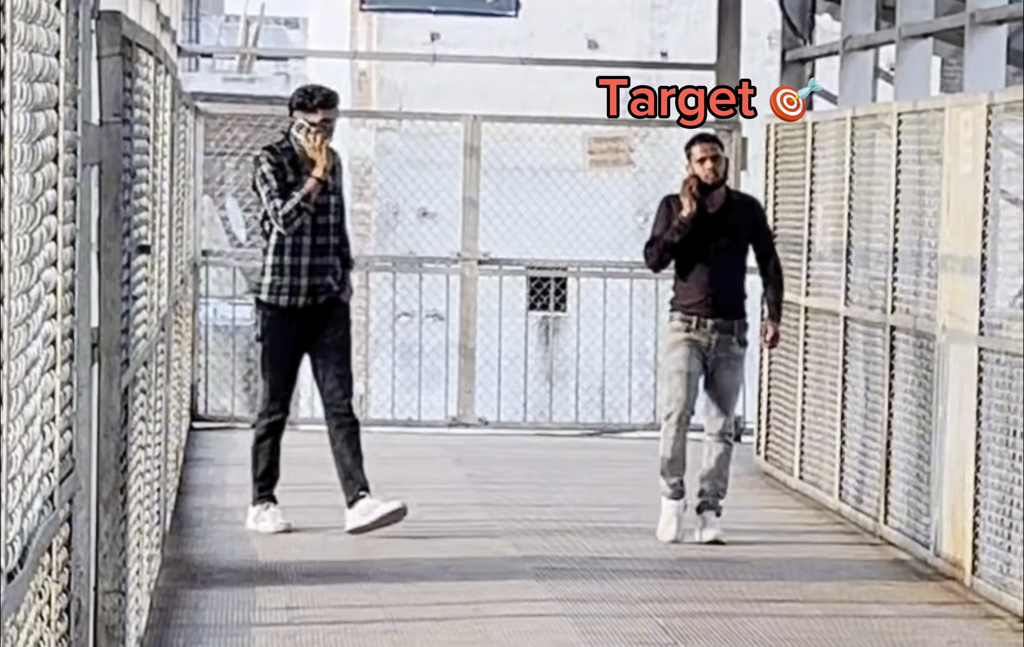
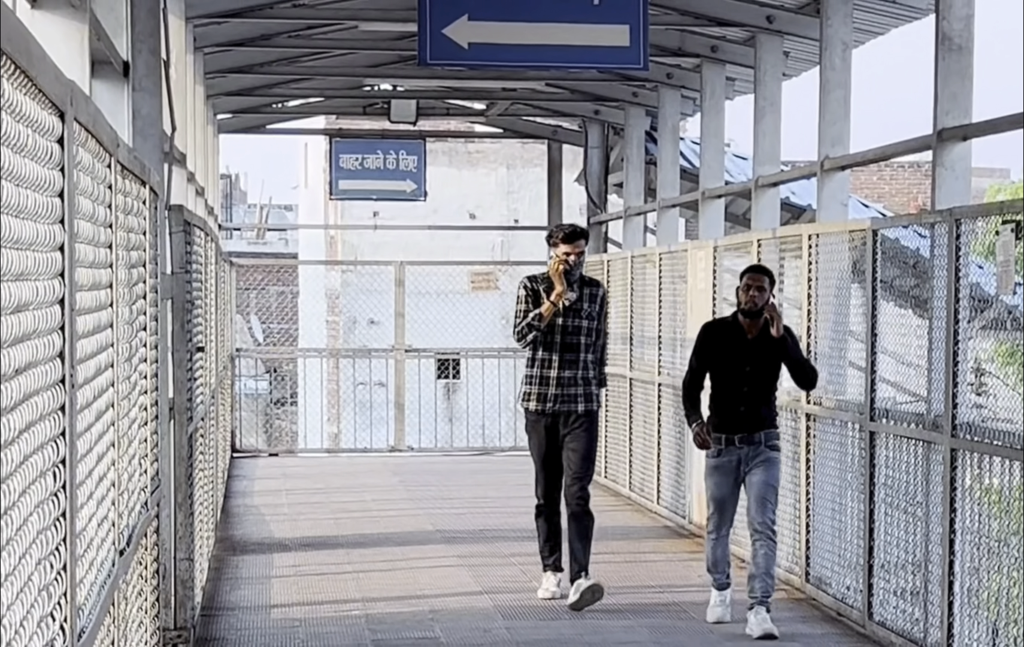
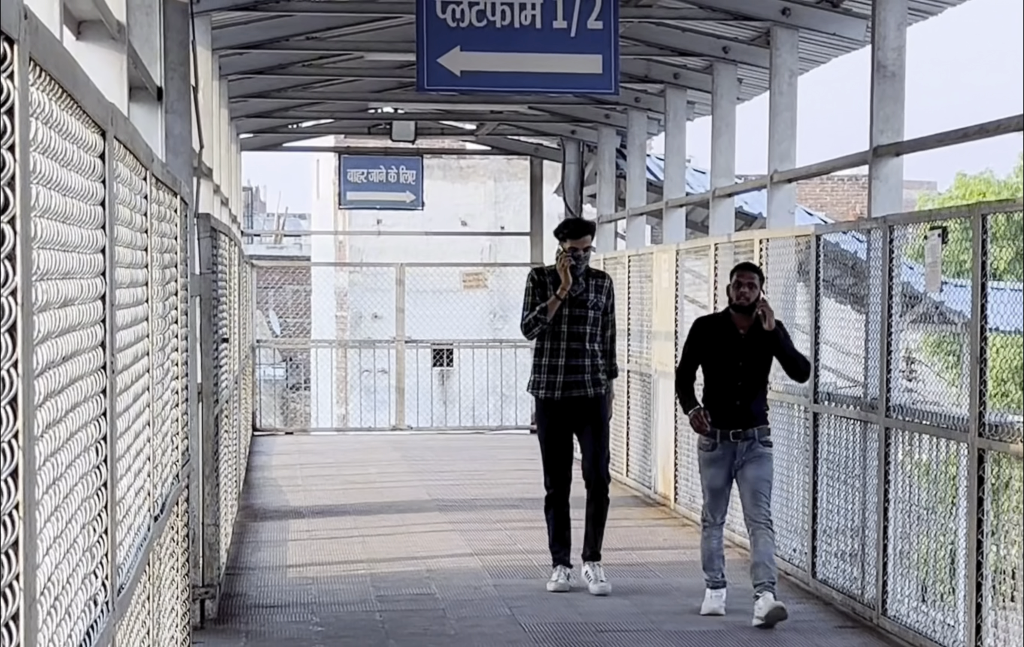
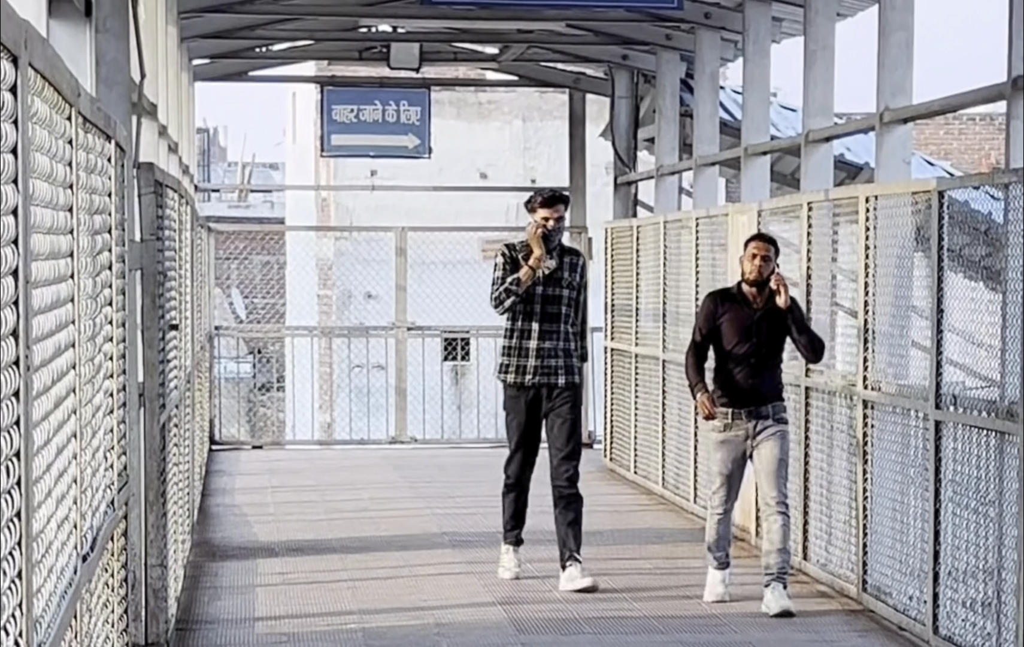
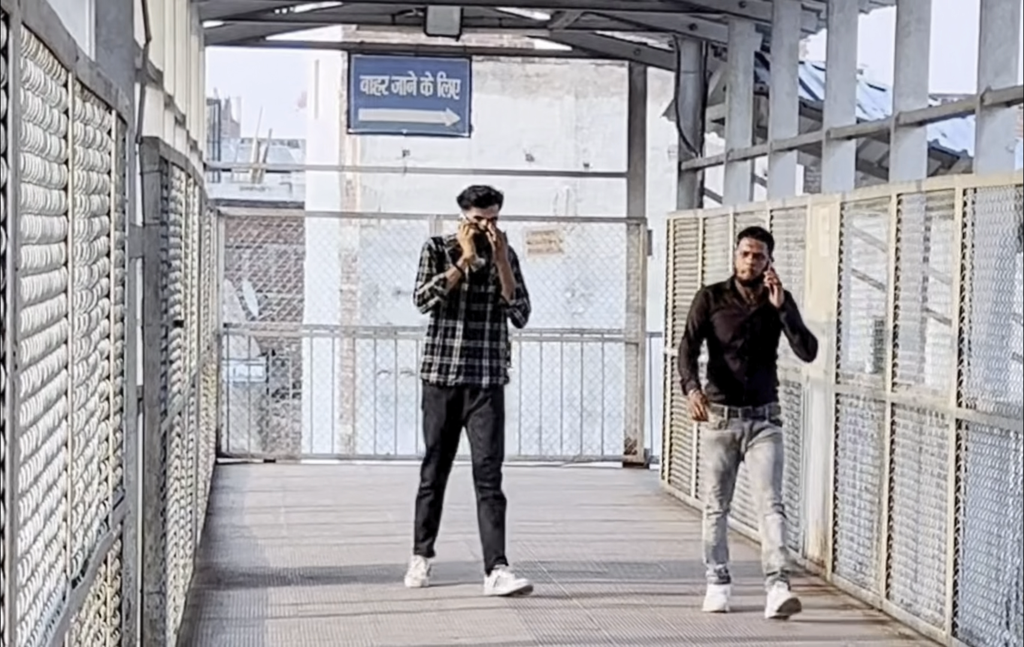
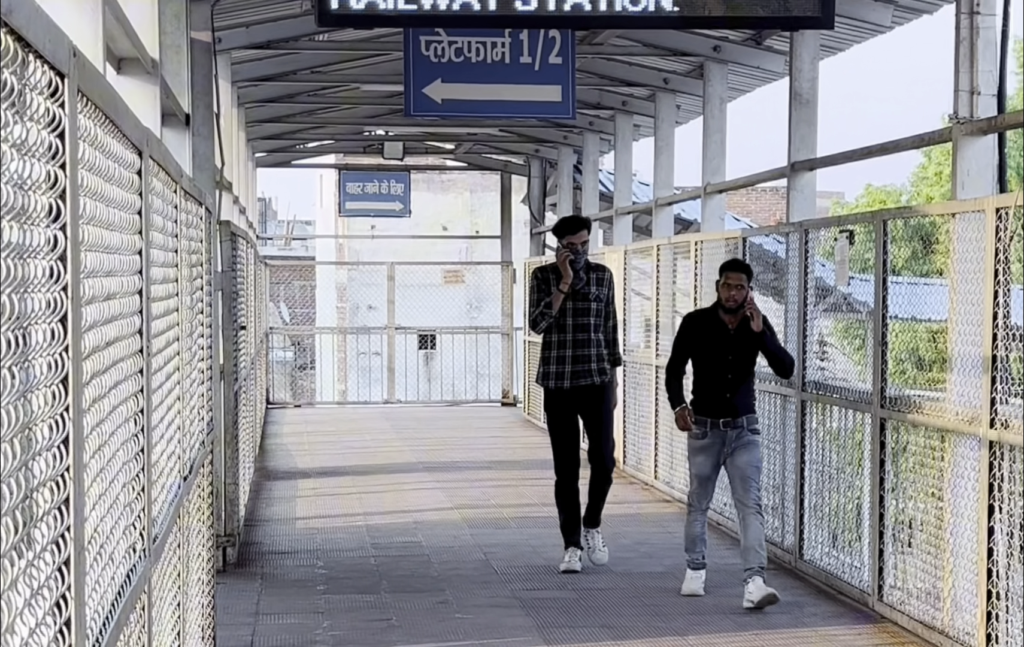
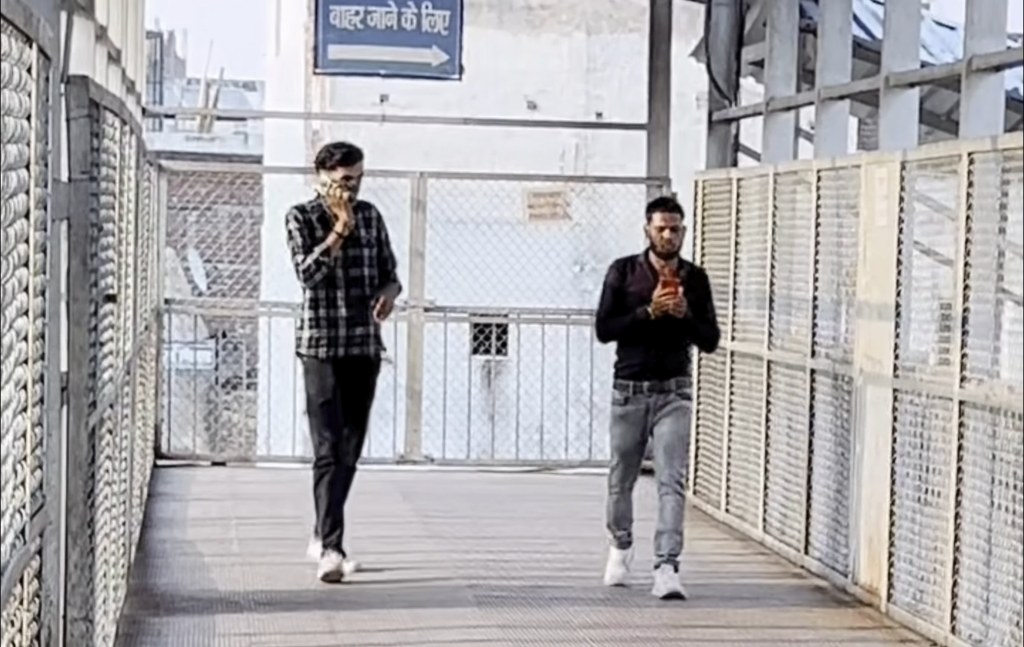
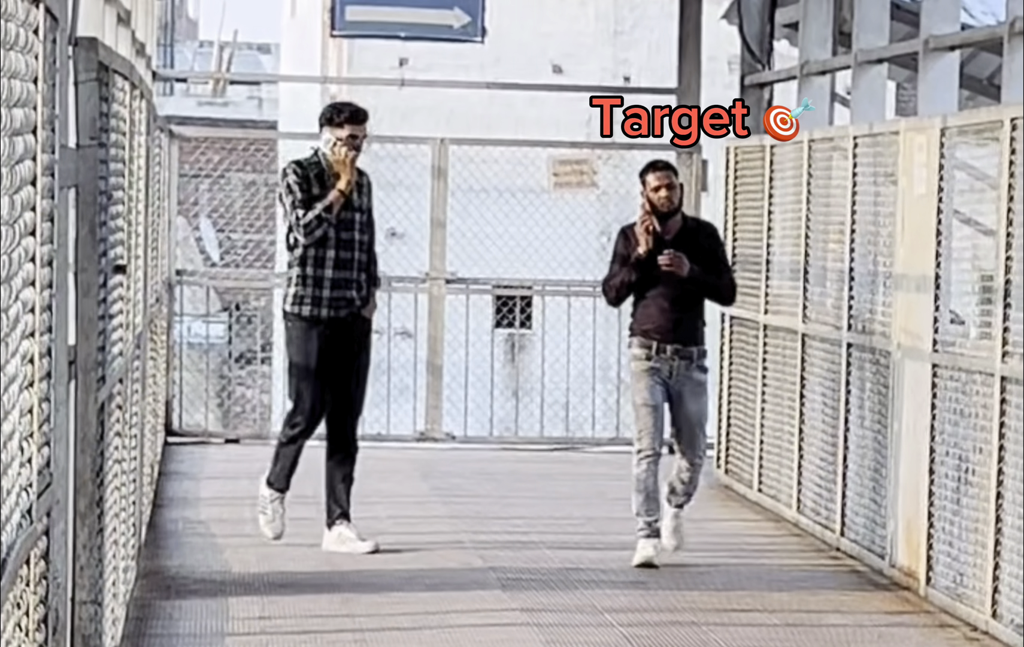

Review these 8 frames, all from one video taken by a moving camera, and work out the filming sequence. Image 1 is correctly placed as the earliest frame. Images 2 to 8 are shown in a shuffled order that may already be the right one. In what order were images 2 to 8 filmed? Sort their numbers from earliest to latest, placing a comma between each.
8, 7, 5, 4, 2, 3, 6
